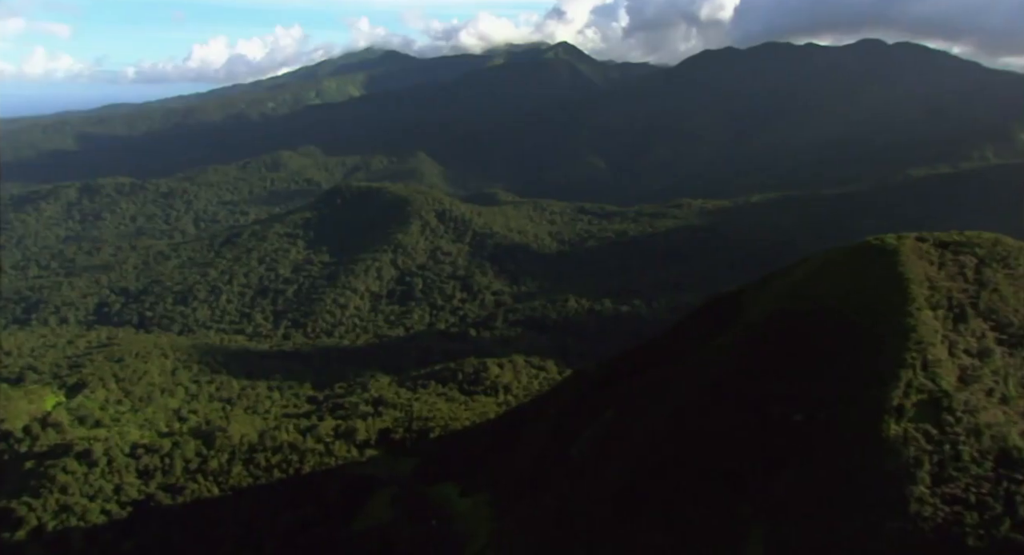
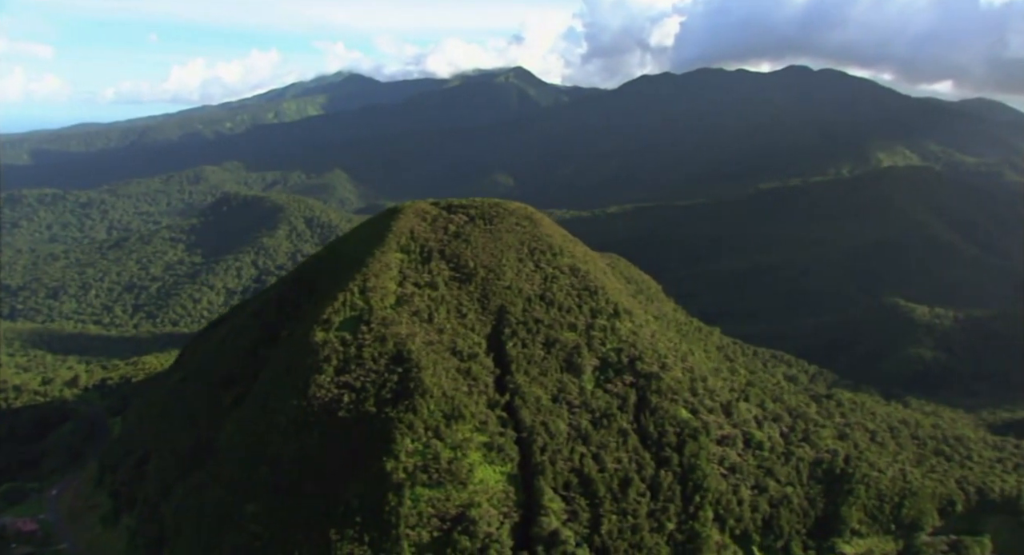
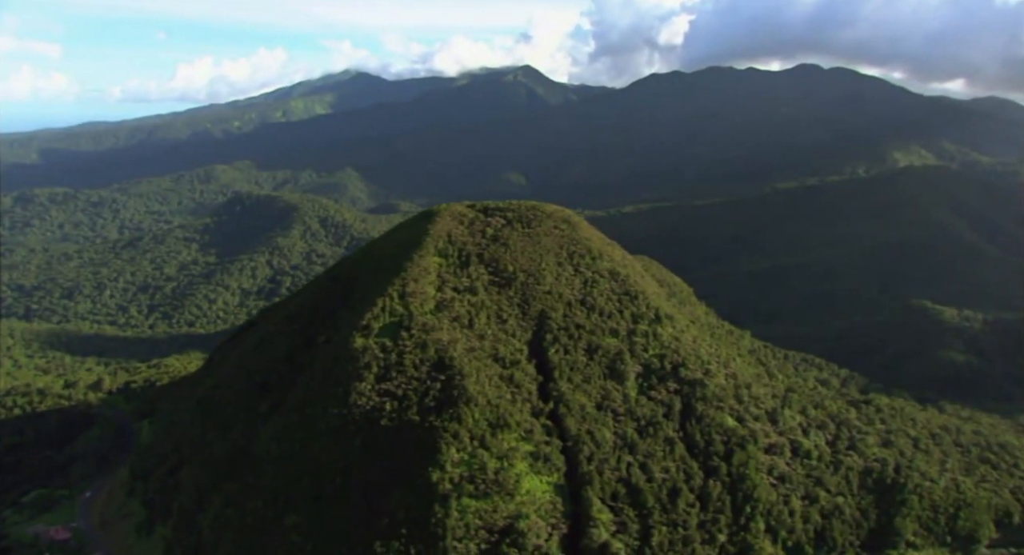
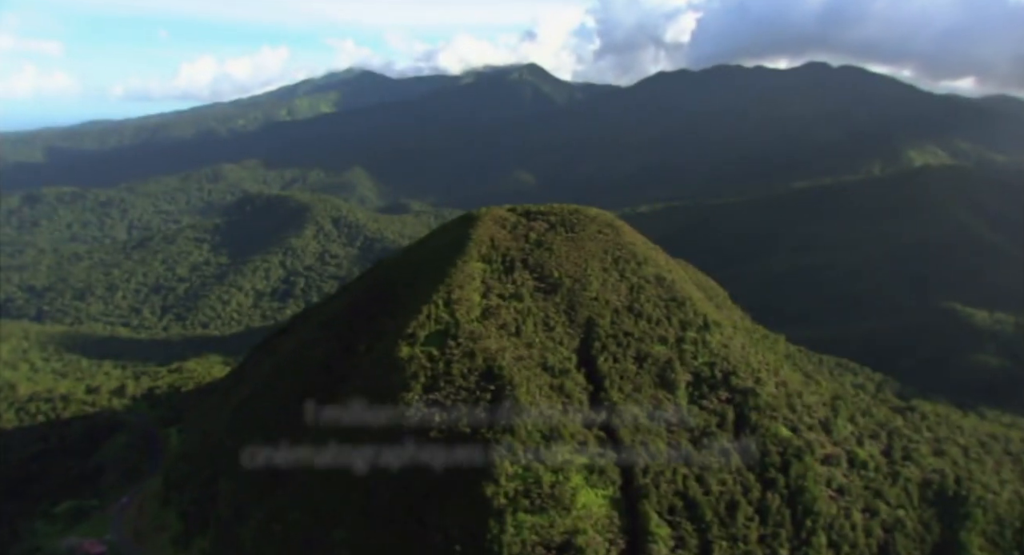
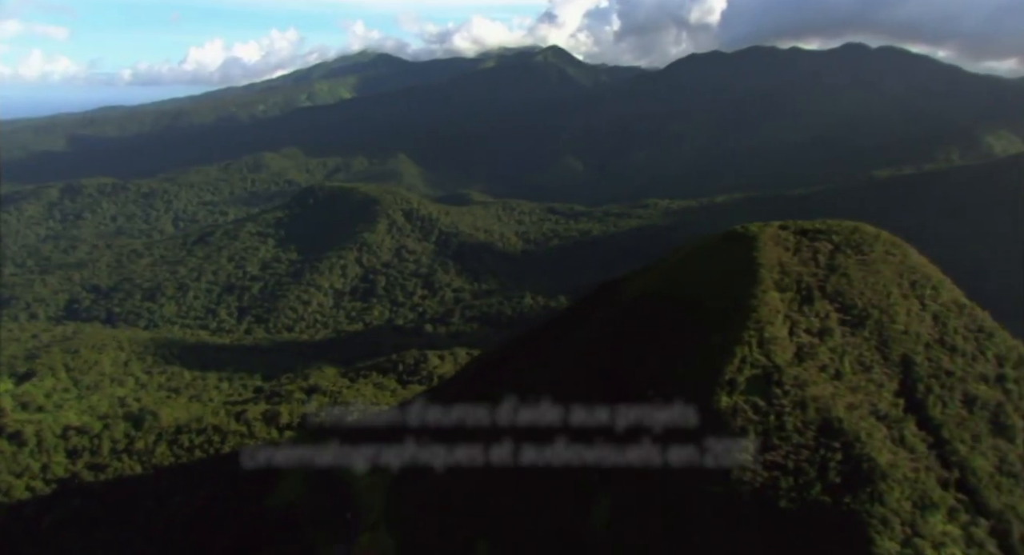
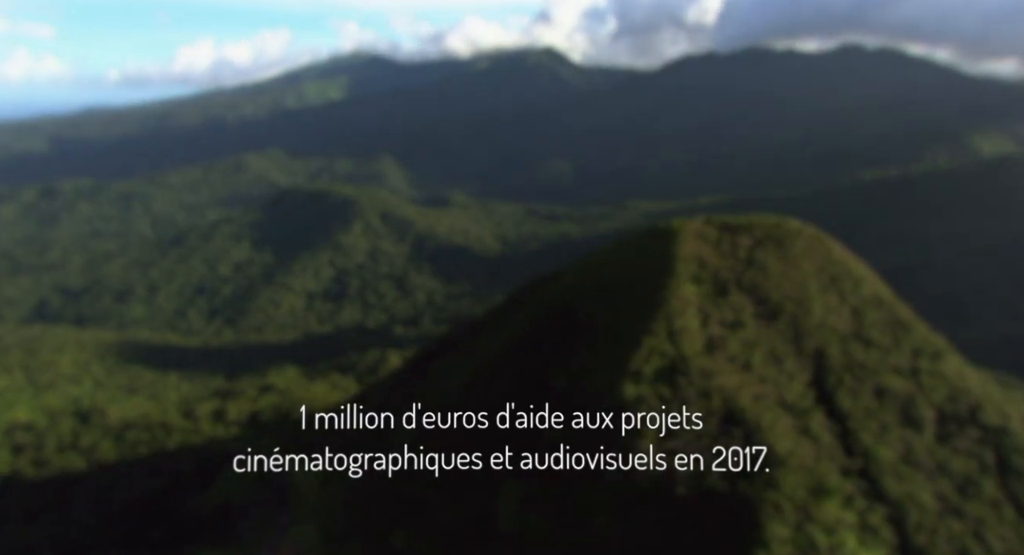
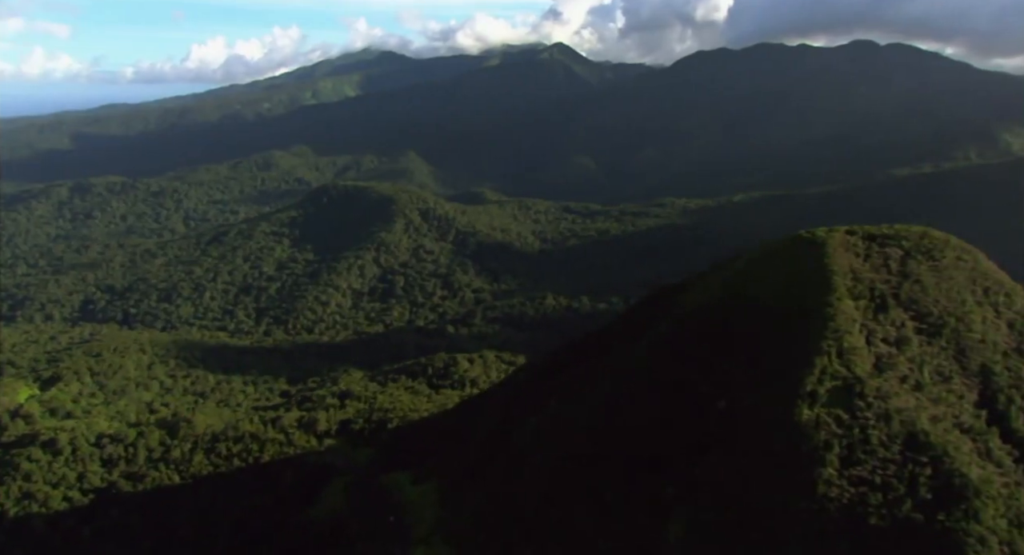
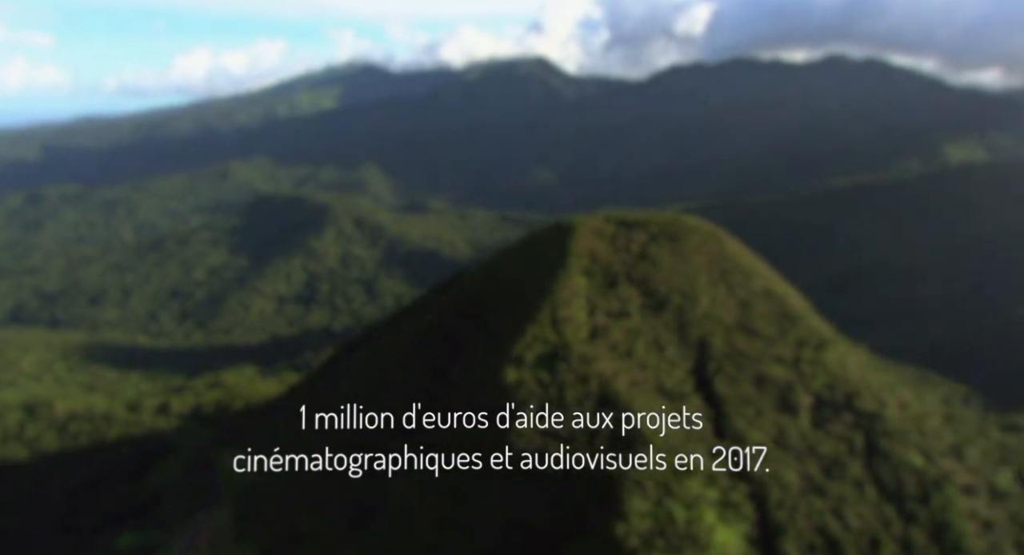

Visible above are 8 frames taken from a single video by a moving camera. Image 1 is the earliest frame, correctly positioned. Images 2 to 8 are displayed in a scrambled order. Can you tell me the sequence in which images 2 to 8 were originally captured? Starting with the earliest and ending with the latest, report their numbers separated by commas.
7, 5, 6, 8, 4, 3, 2
